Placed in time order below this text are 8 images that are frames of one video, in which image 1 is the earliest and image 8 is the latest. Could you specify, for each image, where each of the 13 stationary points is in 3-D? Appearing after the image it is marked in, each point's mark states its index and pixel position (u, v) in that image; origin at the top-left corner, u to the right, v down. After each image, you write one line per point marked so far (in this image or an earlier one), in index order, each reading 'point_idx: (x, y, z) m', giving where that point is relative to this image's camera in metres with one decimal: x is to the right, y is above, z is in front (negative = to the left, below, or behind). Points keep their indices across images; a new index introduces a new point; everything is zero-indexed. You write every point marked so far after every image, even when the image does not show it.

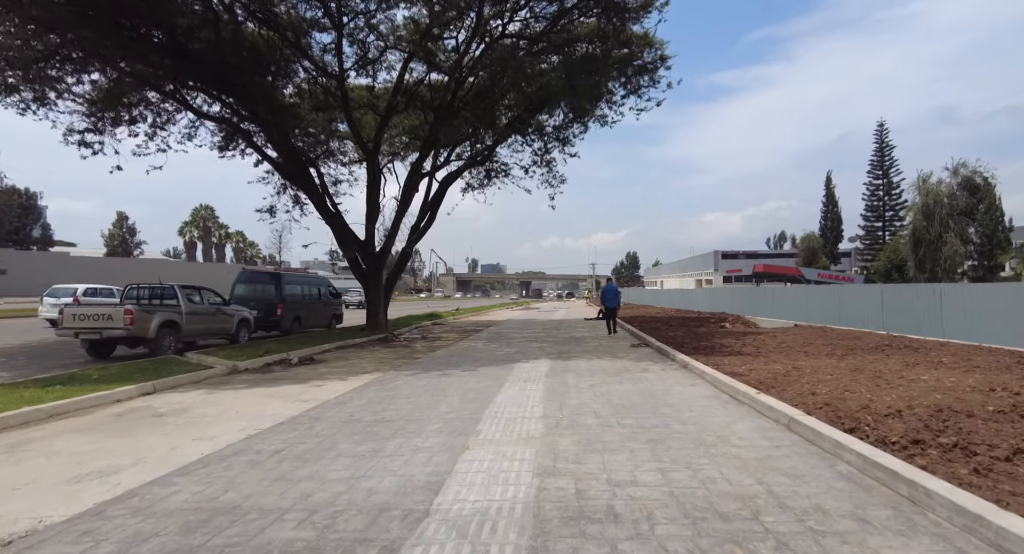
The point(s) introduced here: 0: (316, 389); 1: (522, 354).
0: (-3.4, -1.9, +9.1) m
1: (+0.2, -1.9, +13.2) m
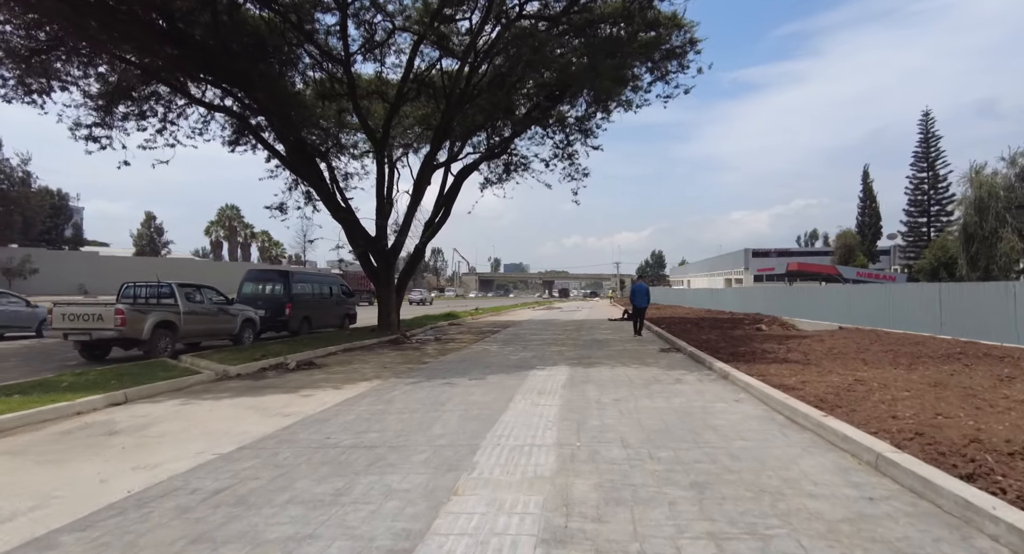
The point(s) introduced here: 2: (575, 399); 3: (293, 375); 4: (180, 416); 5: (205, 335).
0: (-3.2, -1.9, +8.1) m
1: (+0.6, -1.9, +12.1) m
2: (+0.8, -1.6, +7.2) m
3: (-4.4, -2.0, +10.7) m
4: (-4.4, -1.8, +7.0) m
5: (-8.6, -1.7, +15.1) m
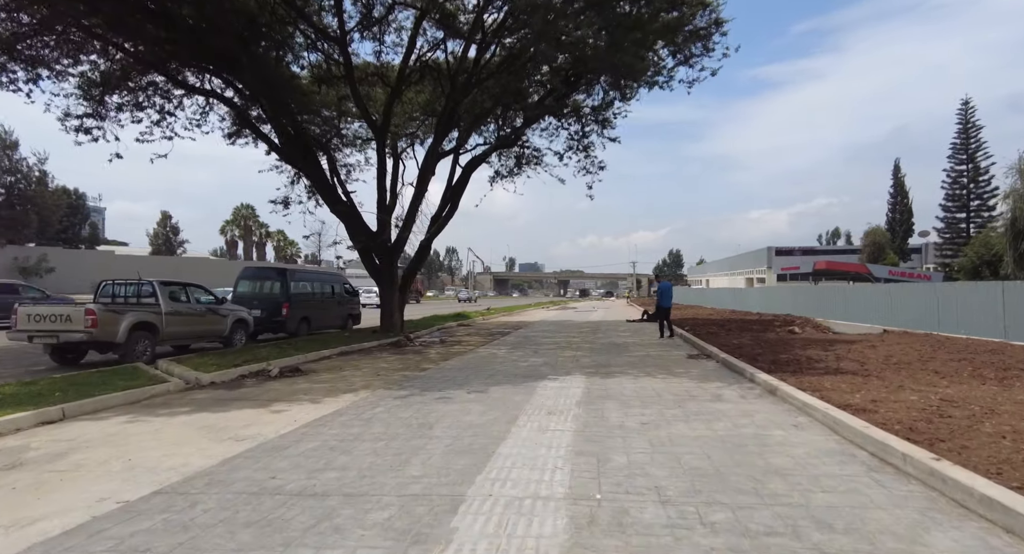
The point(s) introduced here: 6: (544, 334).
0: (-3.1, -1.8, +6.9) m
1: (+0.8, -1.8, +10.7) m
2: (+0.9, -1.6, +5.8) m
3: (-4.3, -1.9, +9.5) m
4: (-4.3, -1.8, +5.8) m
5: (-8.4, -1.6, +14.0) m
6: (+1.2, -2.1, +19.6) m
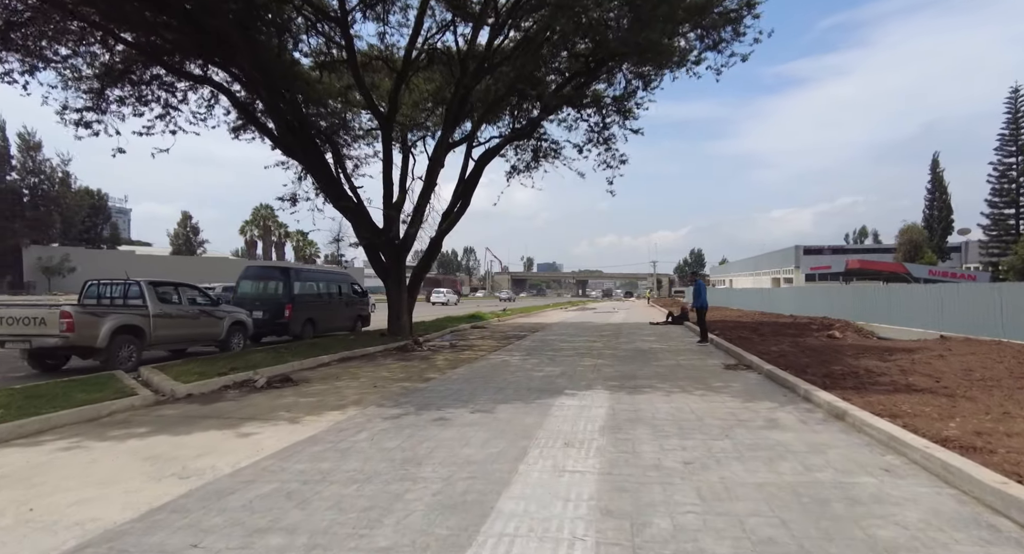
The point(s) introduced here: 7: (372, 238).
0: (-3.0, -1.8, +5.8) m
1: (+1.0, -1.8, +9.5) m
2: (+0.9, -1.6, +4.6) m
3: (-4.1, -1.9, +8.5) m
4: (-4.3, -1.8, +4.8) m
5: (-8.0, -1.6, +13.1) m
6: (+1.8, -2.1, +18.4) m
7: (-4.3, +1.2, +16.3) m
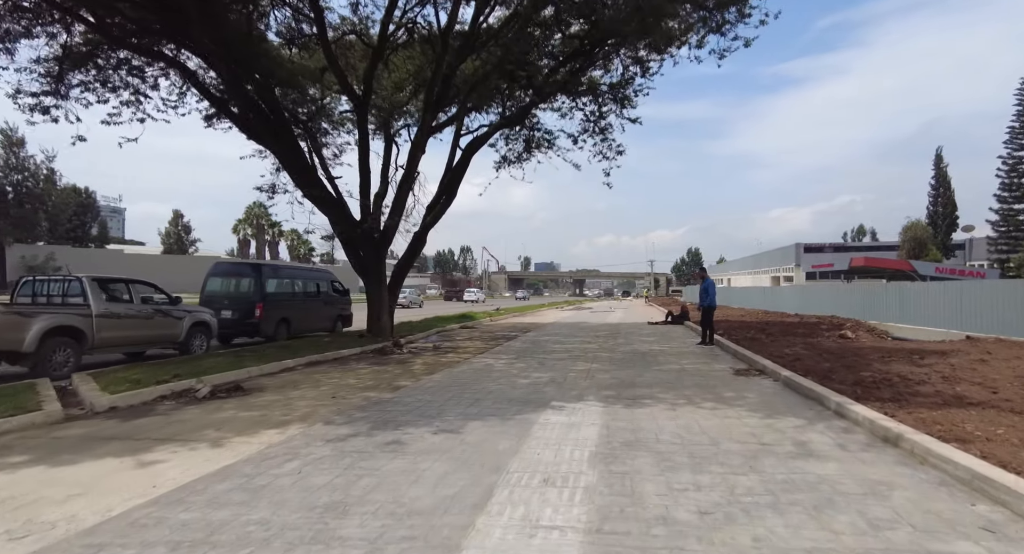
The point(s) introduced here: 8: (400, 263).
0: (-3.3, -1.7, +4.6) m
1: (+0.7, -1.7, +8.3) m
2: (+0.7, -1.5, +3.4) m
3: (-4.4, -1.8, +7.2) m
4: (-4.5, -1.7, +3.6) m
5: (-8.3, -1.5, +11.9) m
6: (+1.4, -2.0, +17.2) m
7: (-4.6, +1.3, +15.1) m
8: (-3.6, +0.4, +17.0) m
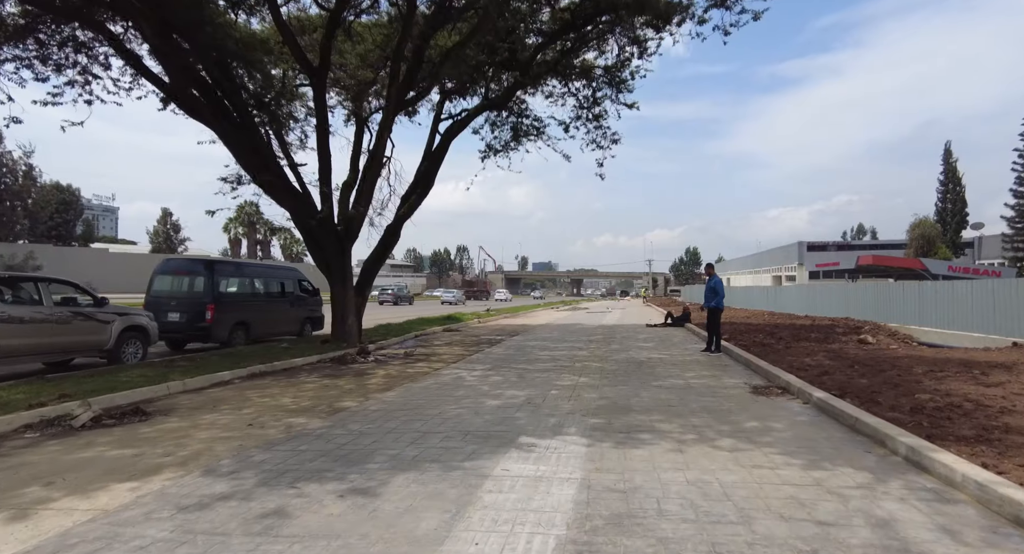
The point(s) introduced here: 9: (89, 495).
0: (-3.7, -1.7, +2.9) m
1: (+0.3, -1.7, +6.6) m
2: (+0.2, -1.4, +1.7) m
3: (-4.8, -1.7, +5.5) m
4: (-5.0, -1.6, +1.9) m
5: (-8.8, -1.4, +10.2) m
6: (+0.9, -1.9, +15.5) m
7: (-5.1, +1.3, +13.4) m
8: (-4.1, +0.5, +15.3) m
9: (-3.2, -1.7, +4.1) m
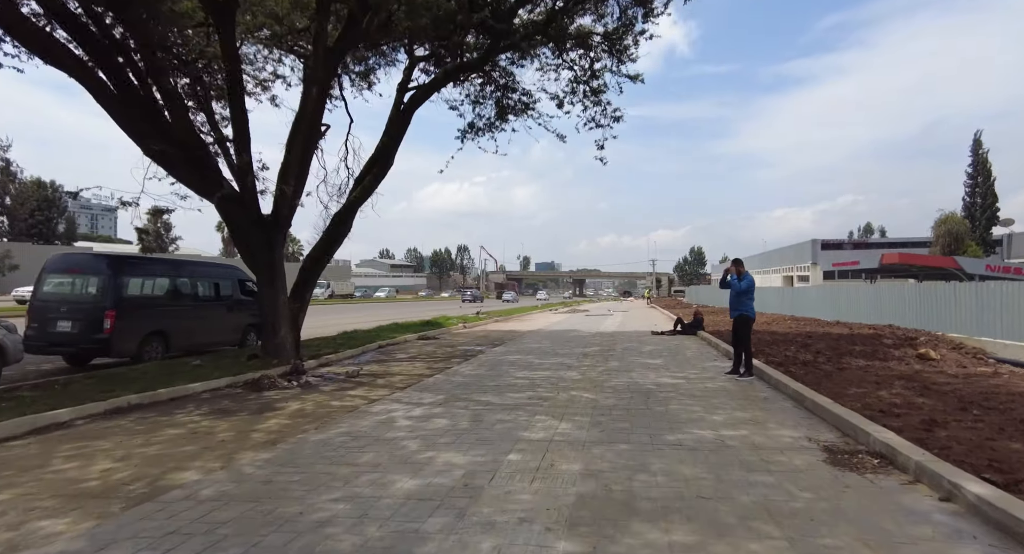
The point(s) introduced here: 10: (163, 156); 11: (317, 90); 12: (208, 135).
0: (-4.4, -1.7, +0.1) m
1: (-0.3, -1.6, +3.8) m
2: (-0.4, -1.4, -1.1) m
3: (-5.4, -1.7, +2.7) m
4: (-5.6, -1.6, -0.9) m
5: (-9.4, -1.4, +7.4) m
6: (+0.4, -1.9, +12.7) m
7: (-5.7, +1.3, +10.6) m
8: (-4.6, +0.5, +12.5) m
9: (-3.9, -1.7, +1.3) m
10: (-6.3, +2.2, +9.7) m
11: (-3.7, +3.5, +10.6) m
12: (-7.3, +3.8, +12.5) m
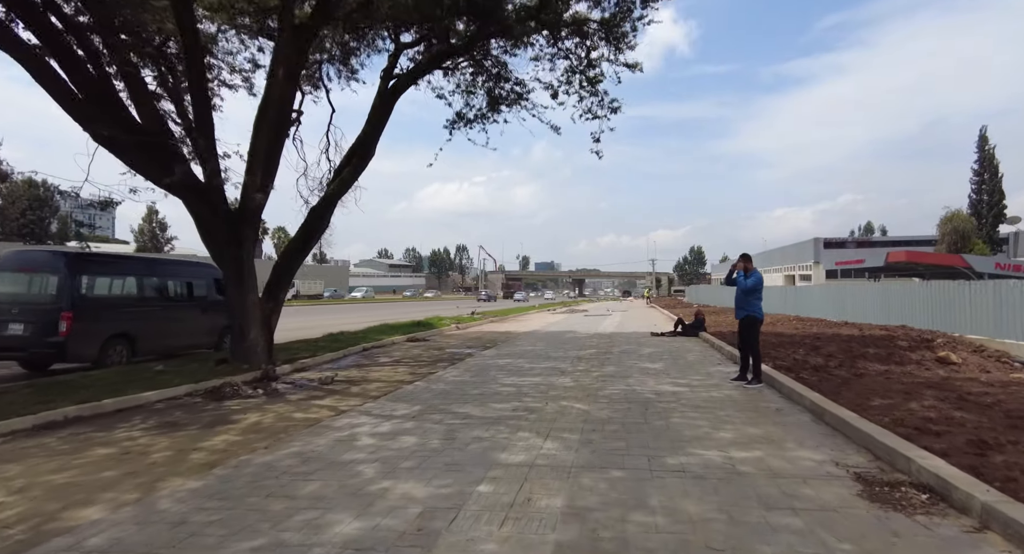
0: (-4.6, -1.6, -0.8) m
1: (-0.6, -1.6, +2.9) m
2: (-0.6, -1.4, -1.9) m
3: (-5.6, -1.7, +1.9) m
4: (-5.8, -1.6, -1.8) m
5: (-9.6, -1.4, +6.5) m
6: (+0.2, -1.9, +11.8) m
7: (-5.9, +1.4, +9.8) m
8: (-4.8, +0.5, +11.6) m
9: (-4.1, -1.6, +0.5) m
10: (-6.6, +2.2, +8.9) m
11: (-4.0, +3.5, +9.8) m
12: (-7.5, +3.8, +11.7) m
